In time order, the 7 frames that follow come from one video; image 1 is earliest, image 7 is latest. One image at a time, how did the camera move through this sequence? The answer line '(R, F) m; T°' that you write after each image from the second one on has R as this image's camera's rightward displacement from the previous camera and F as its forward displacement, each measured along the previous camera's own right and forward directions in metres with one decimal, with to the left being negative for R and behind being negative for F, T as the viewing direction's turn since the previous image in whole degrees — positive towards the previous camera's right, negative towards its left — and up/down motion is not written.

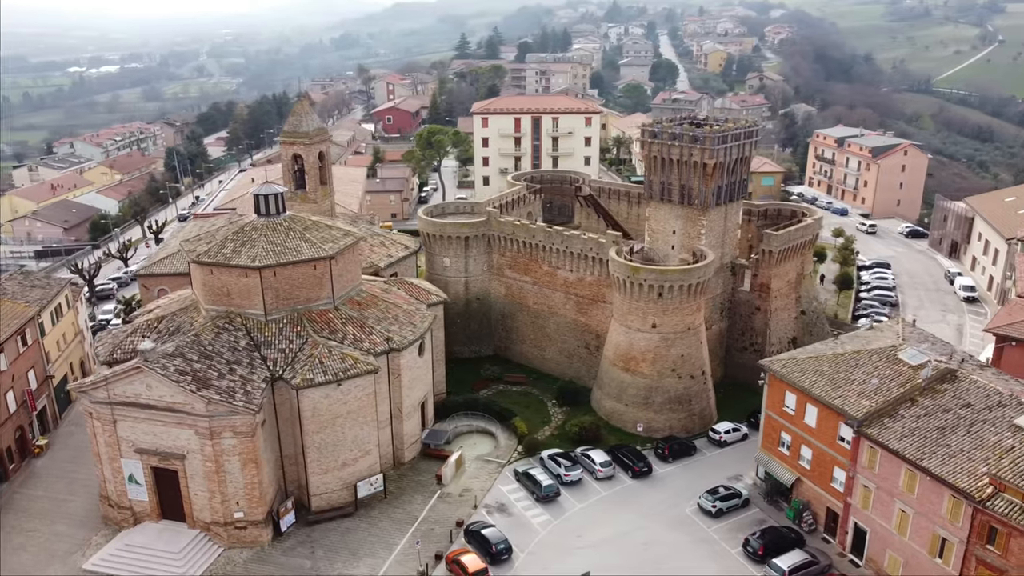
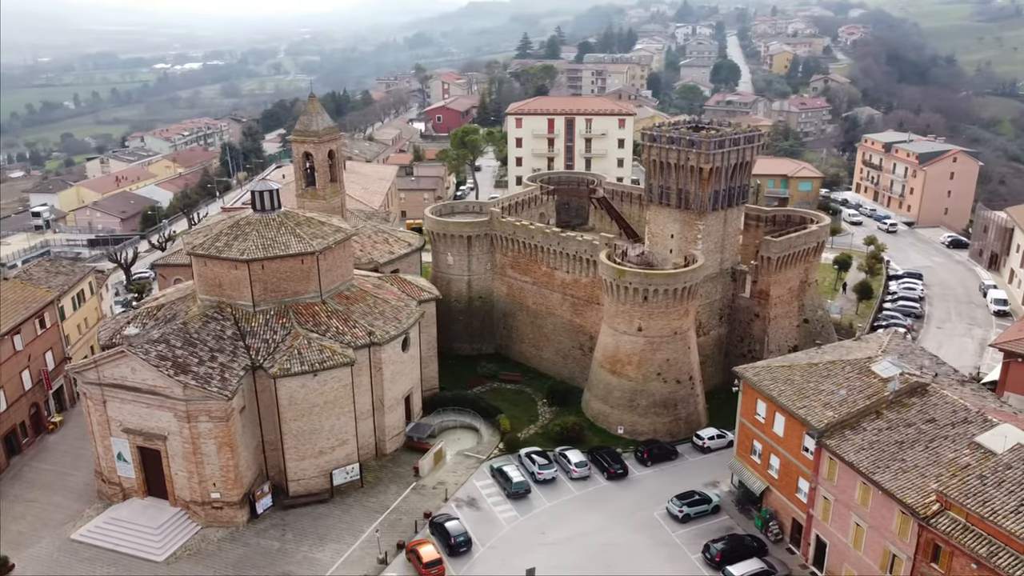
(+3.6, -0.4) m; -5°
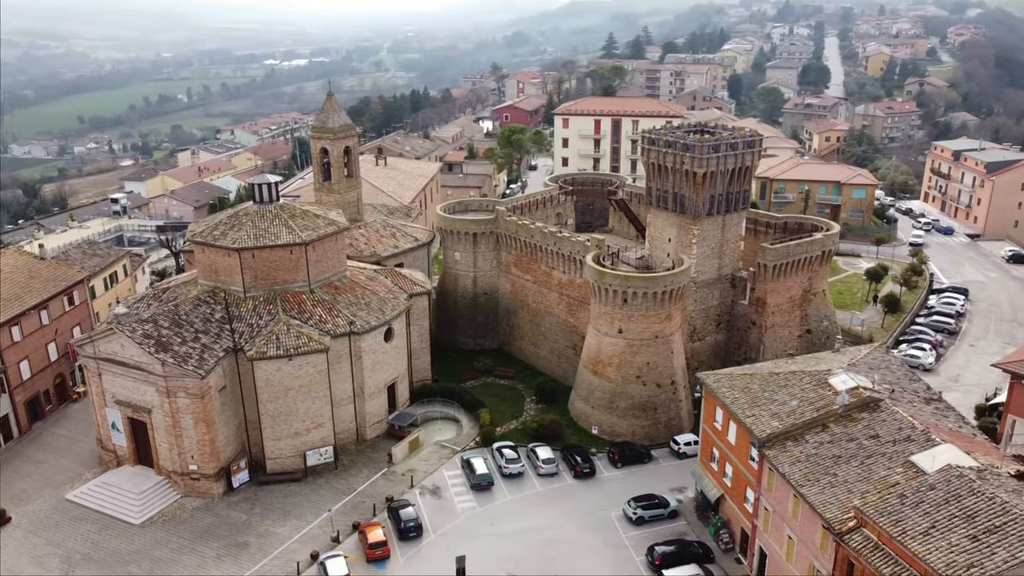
(+5.0, -0.5) m; -7°
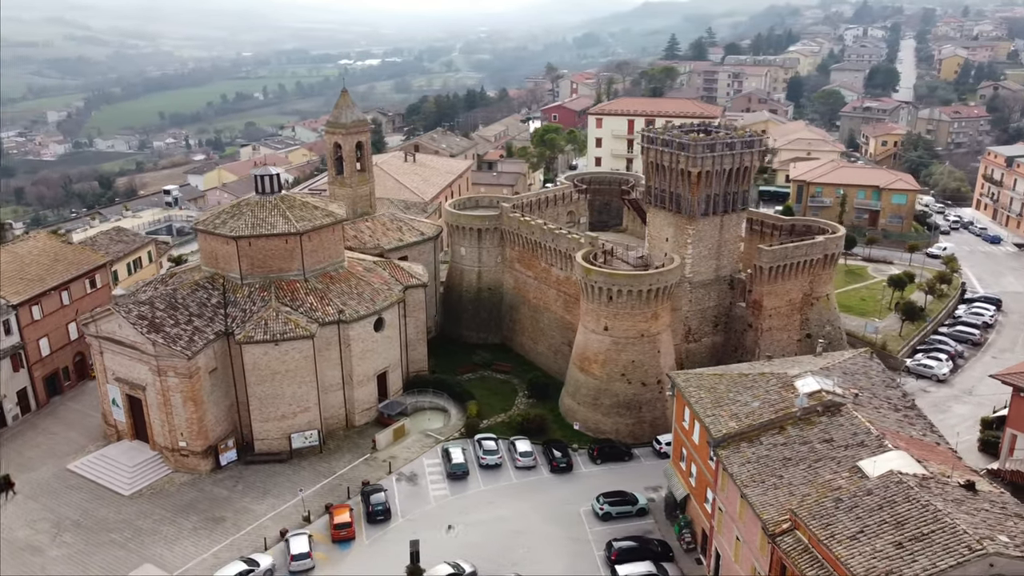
(+3.6, -0.3) m; -5°
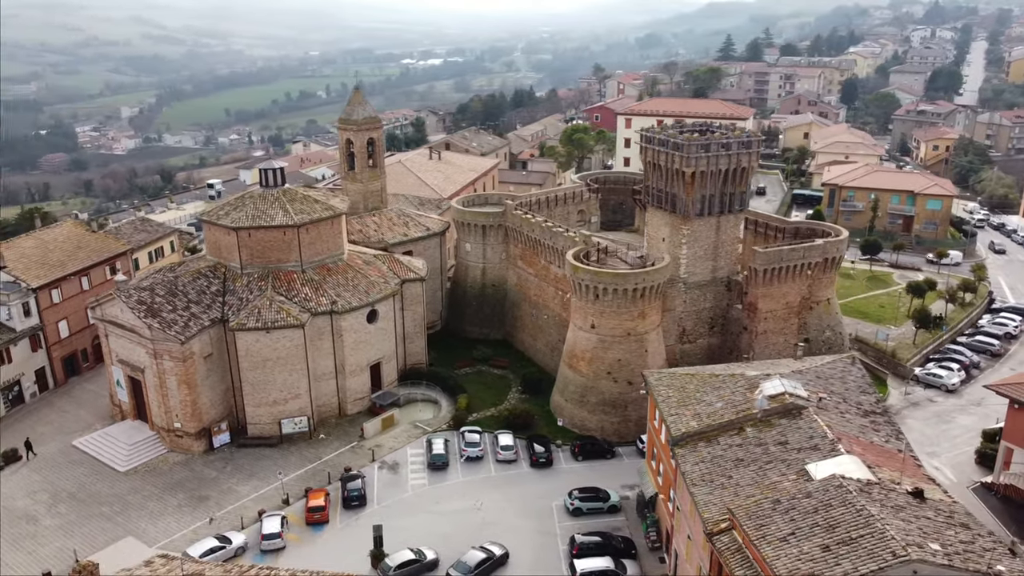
(+3.2, -0.3) m; -4°
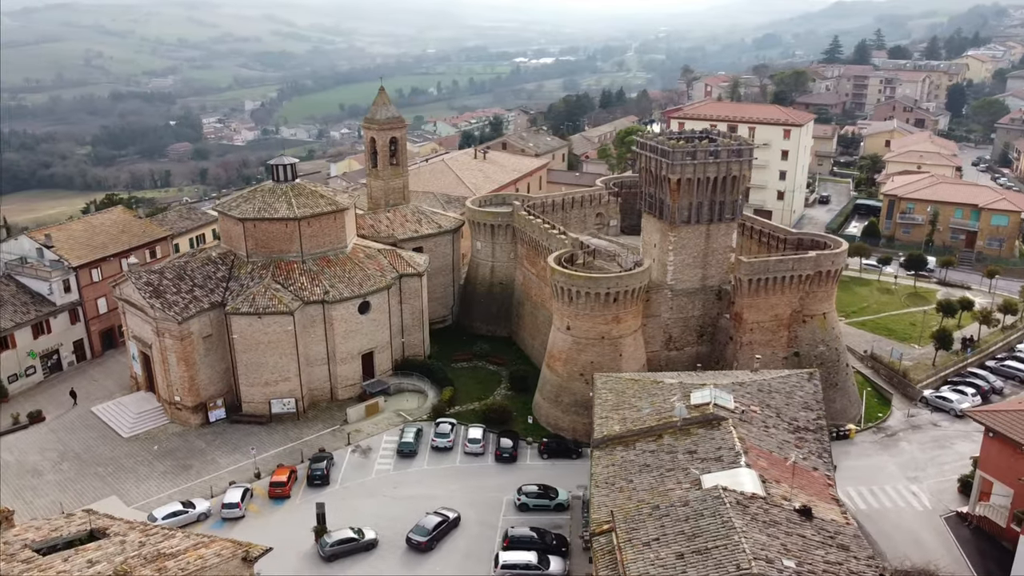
(+5.9, -0.6) m; -8°
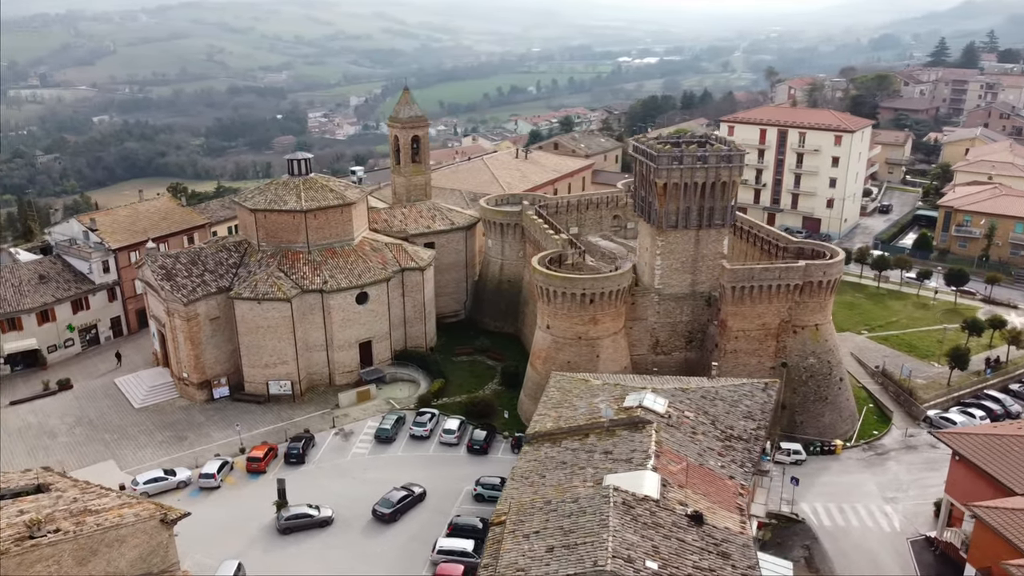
(+5.4, -0.5) m; -7°
